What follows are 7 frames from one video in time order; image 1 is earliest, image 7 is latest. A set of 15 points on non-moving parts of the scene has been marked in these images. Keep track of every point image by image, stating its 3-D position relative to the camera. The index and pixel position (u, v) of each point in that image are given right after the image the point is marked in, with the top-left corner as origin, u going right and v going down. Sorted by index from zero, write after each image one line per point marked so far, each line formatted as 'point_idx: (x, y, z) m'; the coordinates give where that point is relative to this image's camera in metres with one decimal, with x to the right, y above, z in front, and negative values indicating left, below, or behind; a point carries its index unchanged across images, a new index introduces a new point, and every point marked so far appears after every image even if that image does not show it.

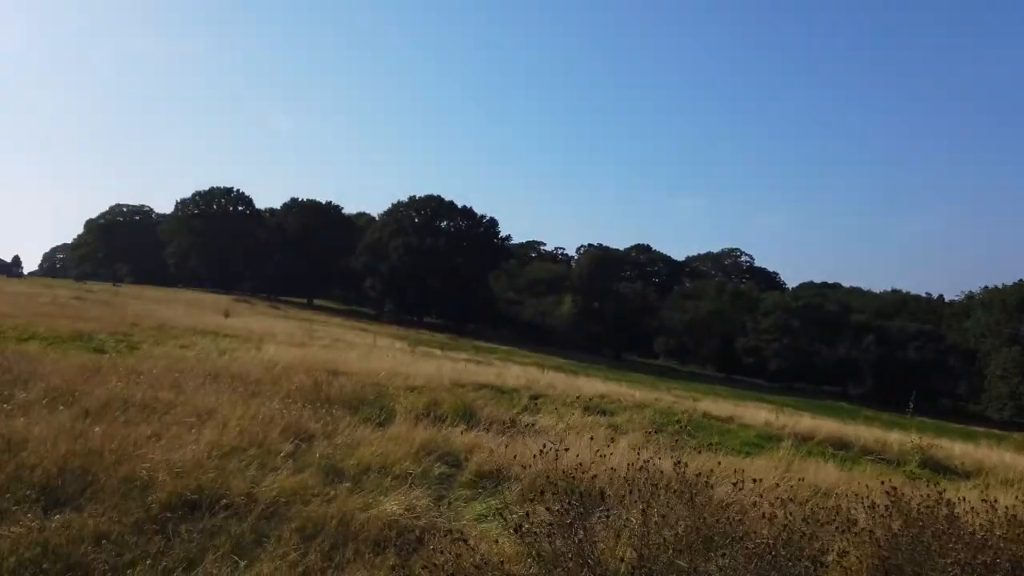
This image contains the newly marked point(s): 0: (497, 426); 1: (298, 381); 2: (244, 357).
0: (-0.2, -1.7, +9.0) m
1: (-3.0, -1.3, +10.7) m
2: (-5.4, -1.4, +15.2) m
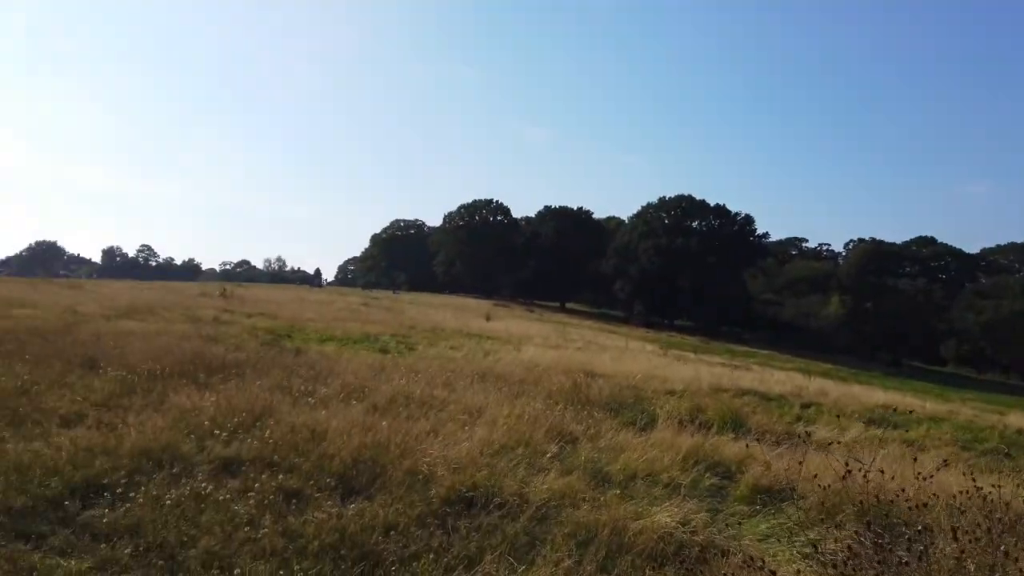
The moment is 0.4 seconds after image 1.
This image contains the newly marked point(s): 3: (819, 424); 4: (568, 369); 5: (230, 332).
0: (+2.8, -1.7, +8.4) m
1: (+0.7, -1.4, +10.8) m
2: (-0.1, -1.5, +15.9) m
3: (+4.2, -1.8, +10.0) m
4: (+1.0, -1.5, +13.9) m
5: (-5.8, -0.9, +15.6) m
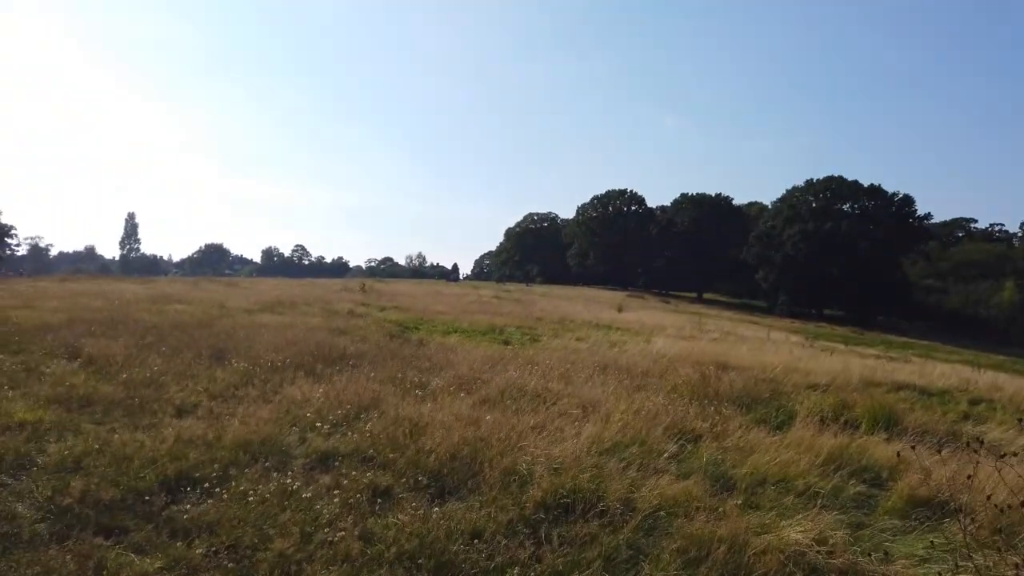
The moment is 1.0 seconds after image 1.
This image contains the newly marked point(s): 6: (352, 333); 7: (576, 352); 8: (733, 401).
0: (+4.0, -1.5, +7.3) m
1: (+2.3, -1.2, +10.1) m
2: (+2.5, -1.2, +15.3) m
3: (+5.7, -1.6, +8.7) m
4: (+3.3, -1.3, +13.1) m
5: (-3.2, -0.8, +16.0) m
6: (-2.9, -0.8, +13.5) m
7: (+1.2, -1.2, +13.7) m
8: (+2.5, -1.3, +8.6) m
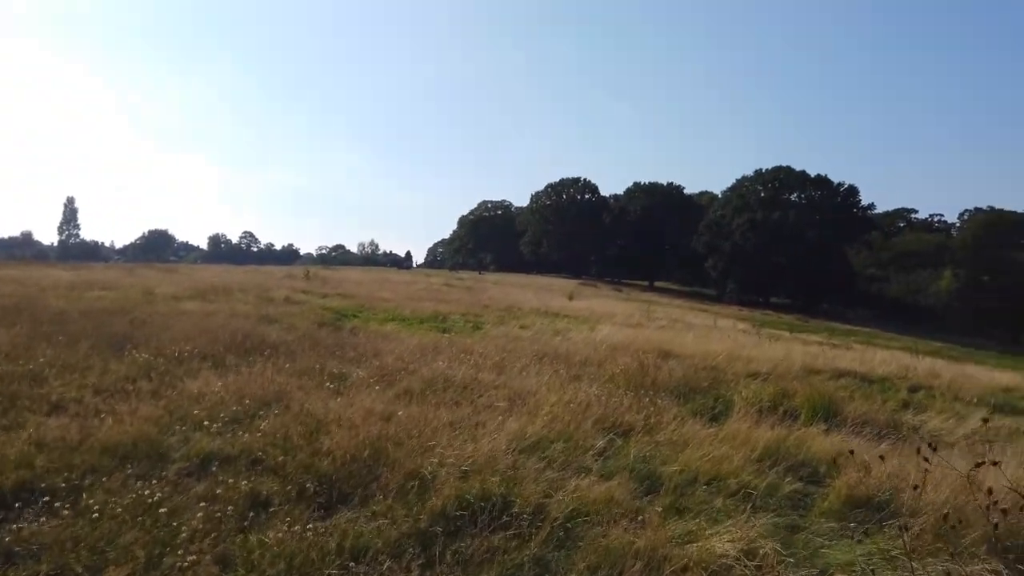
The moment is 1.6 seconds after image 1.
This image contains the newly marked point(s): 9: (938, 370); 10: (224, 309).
0: (+3.4, -1.3, +7.1) m
1: (+1.5, -1.0, +9.8) m
2: (+1.3, -1.0, +14.9) m
3: (+4.9, -1.4, +8.5) m
4: (+2.2, -1.0, +12.8) m
5: (-4.4, -0.5, +15.3) m
6: (-3.9, -0.6, +12.8) m
7: (+0.1, -0.9, +13.2) m
8: (+1.7, -1.1, +8.3) m
9: (+9.3, -1.8, +16.7) m
10: (-5.4, -0.4, +14.1) m
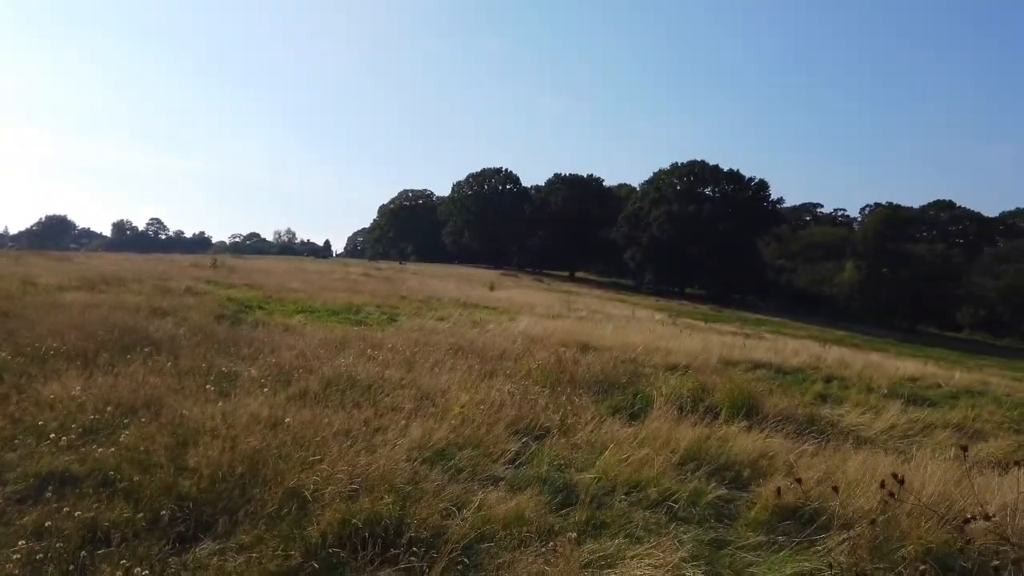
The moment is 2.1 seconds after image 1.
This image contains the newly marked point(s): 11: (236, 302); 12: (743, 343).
0: (+2.5, -1.2, +6.9) m
1: (+0.4, -0.9, +9.4) m
2: (-0.3, -0.8, +14.5) m
3: (+3.9, -1.3, +8.5) m
4: (+0.8, -0.9, +12.5) m
5: (-6.1, -0.3, +14.2) m
6: (-5.3, -0.4, +11.9) m
7: (-1.3, -0.8, +12.7) m
8: (+0.8, -1.0, +7.9) m
9: (+7.5, -1.6, +17.1) m
10: (-6.9, -0.2, +13.0) m
11: (-5.8, -0.3, +15.9) m
12: (+5.7, -1.4, +18.4) m
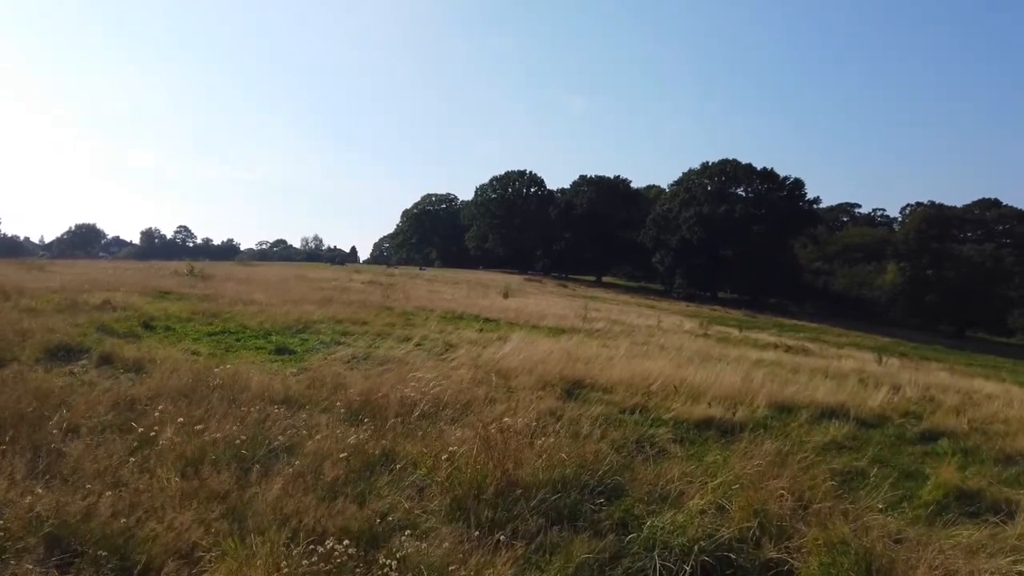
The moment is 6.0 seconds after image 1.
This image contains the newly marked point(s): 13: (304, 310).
0: (+1.8, -1.4, +3.1) m
1: (-0.2, -1.0, +5.7) m
2: (-0.7, -1.0, +10.8) m
3: (+3.3, -1.5, +4.7) m
4: (+0.3, -1.1, +8.8) m
5: (-6.5, -0.5, +10.8) m
6: (-5.8, -0.6, +8.4) m
7: (-1.8, -1.0, +9.1) m
8: (+0.2, -1.2, +4.2) m
9: (+7.2, -1.8, +13.1) m
10: (-7.4, -0.4, +9.6) m
11: (-6.2, -0.5, +12.5) m
12: (+5.4, -1.5, +14.5) m
13: (-4.8, -0.5, +17.6) m
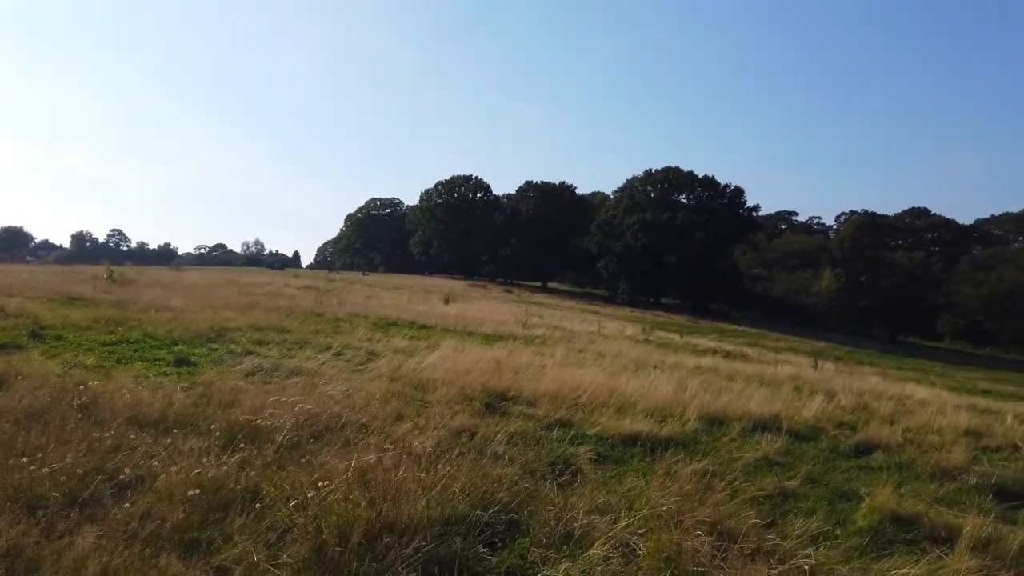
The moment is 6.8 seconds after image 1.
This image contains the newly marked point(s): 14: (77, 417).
0: (+1.3, -1.4, +2.6) m
1: (-0.9, -1.1, +5.1) m
2: (-1.7, -1.1, +10.1) m
3: (+2.7, -1.5, +4.3) m
4: (-0.6, -1.1, +8.2) m
5: (-7.5, -0.6, +9.7) m
6: (-6.7, -0.7, +7.4) m
7: (-2.7, -1.0, +8.3) m
8: (-0.4, -1.2, +3.6) m
9: (+6.0, -1.9, +13.0) m
10: (-8.3, -0.5, +8.4) m
11: (-7.3, -0.6, +11.4) m
12: (+4.1, -1.6, +14.2) m
13: (-6.3, -0.7, +16.6) m
14: (-3.3, -0.9, +5.3) m
